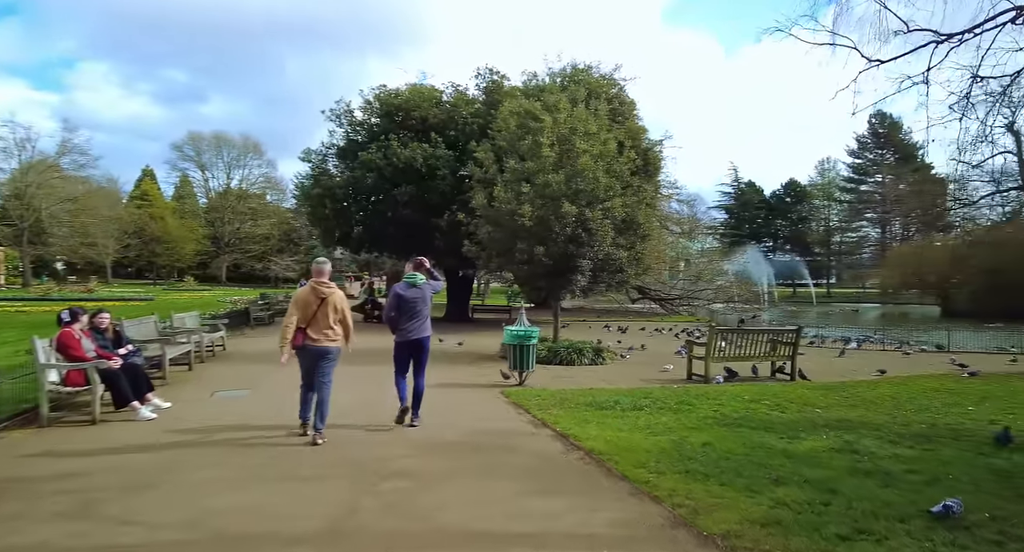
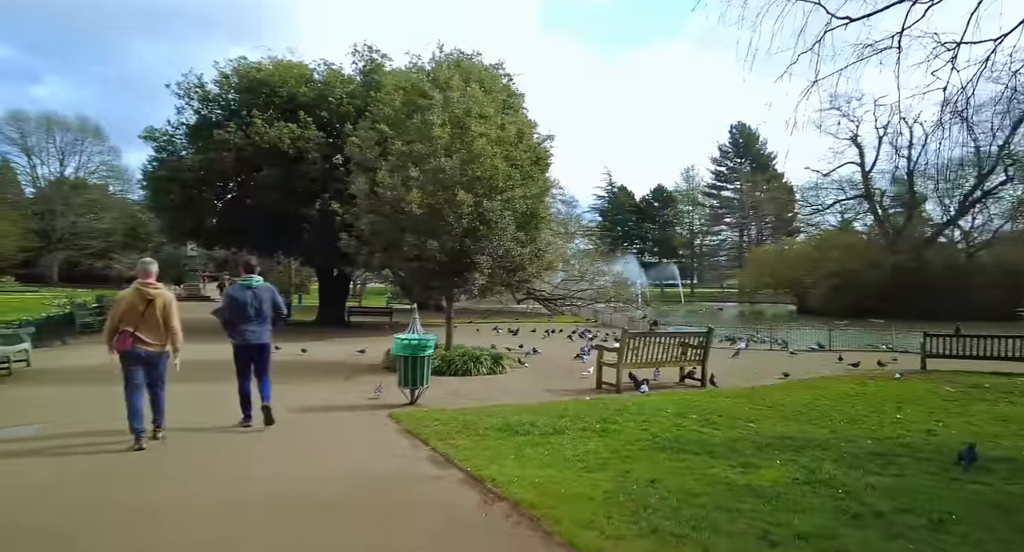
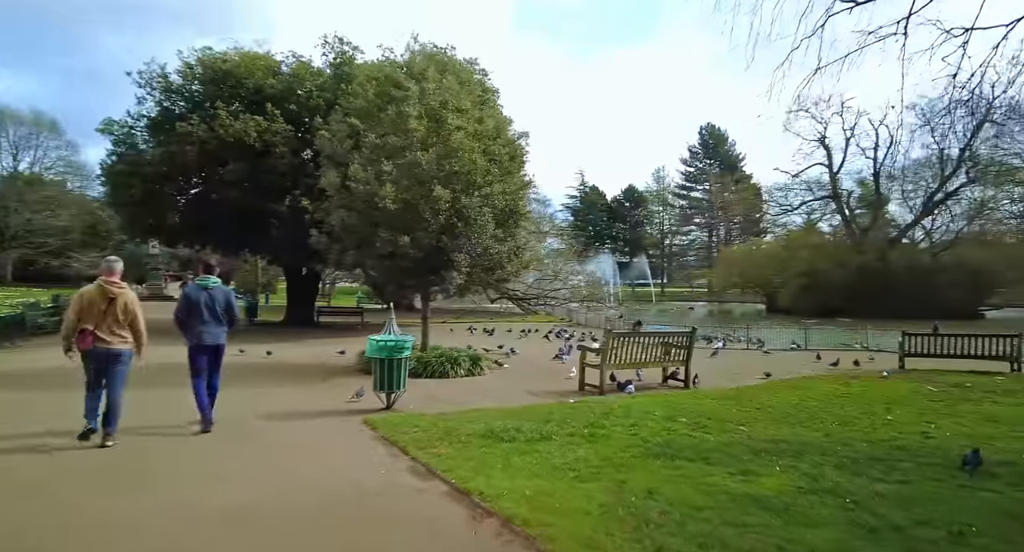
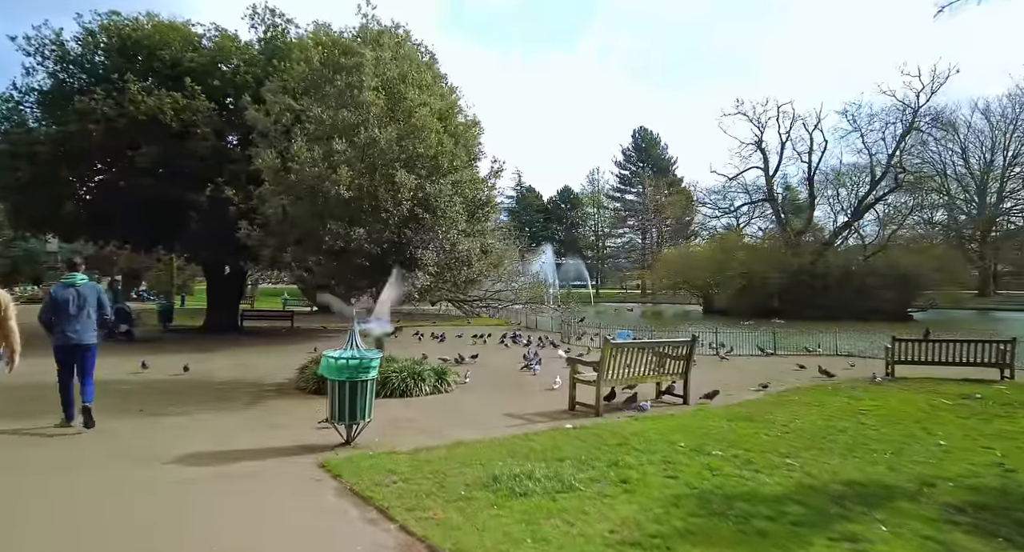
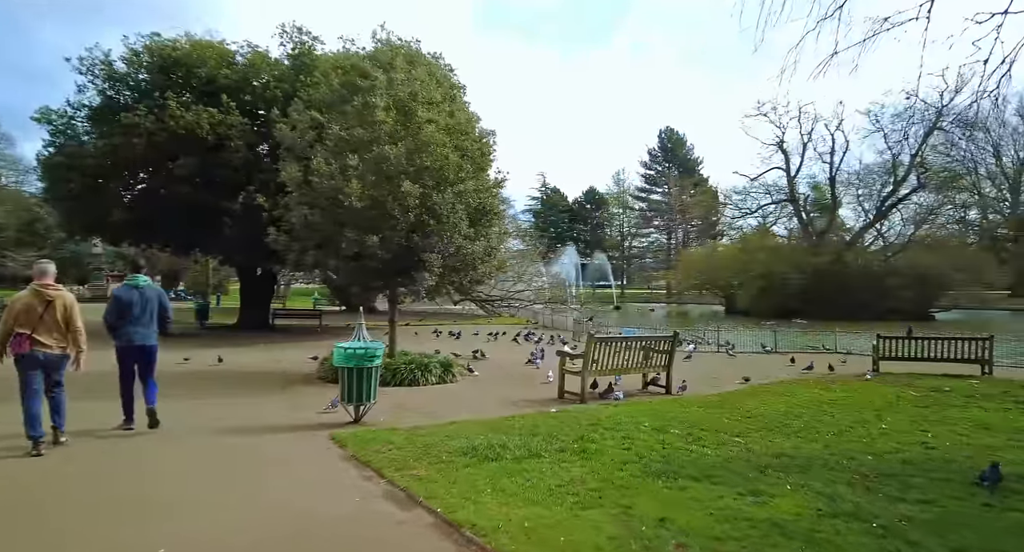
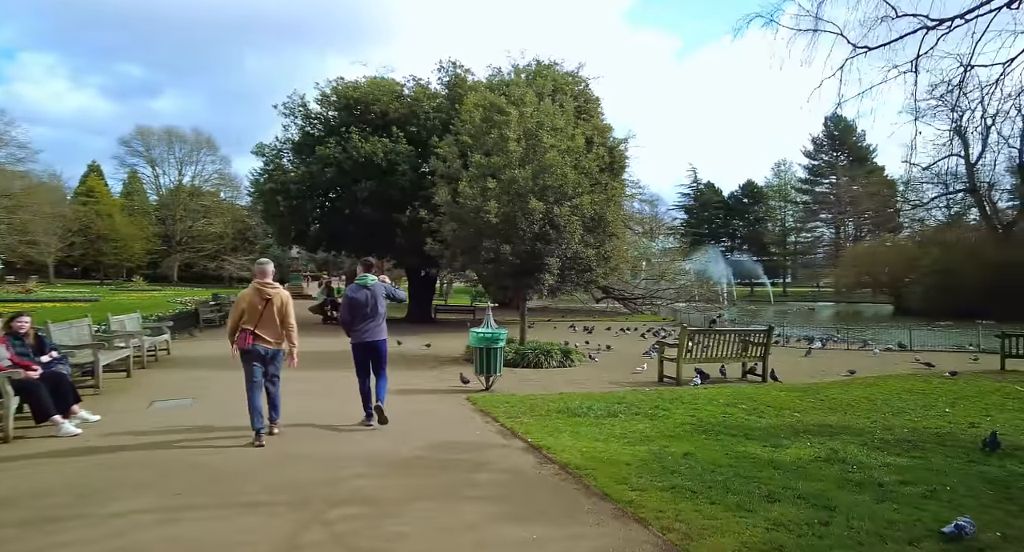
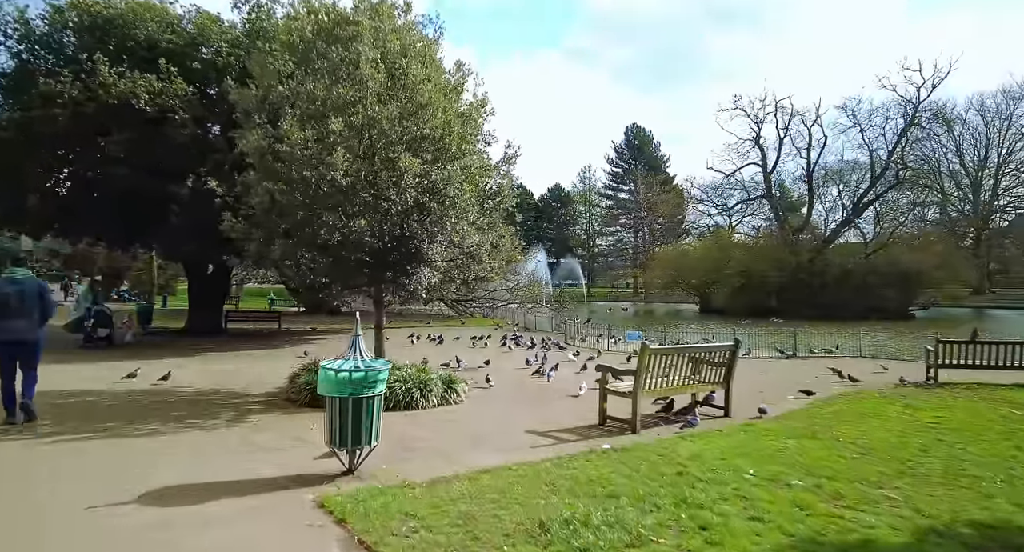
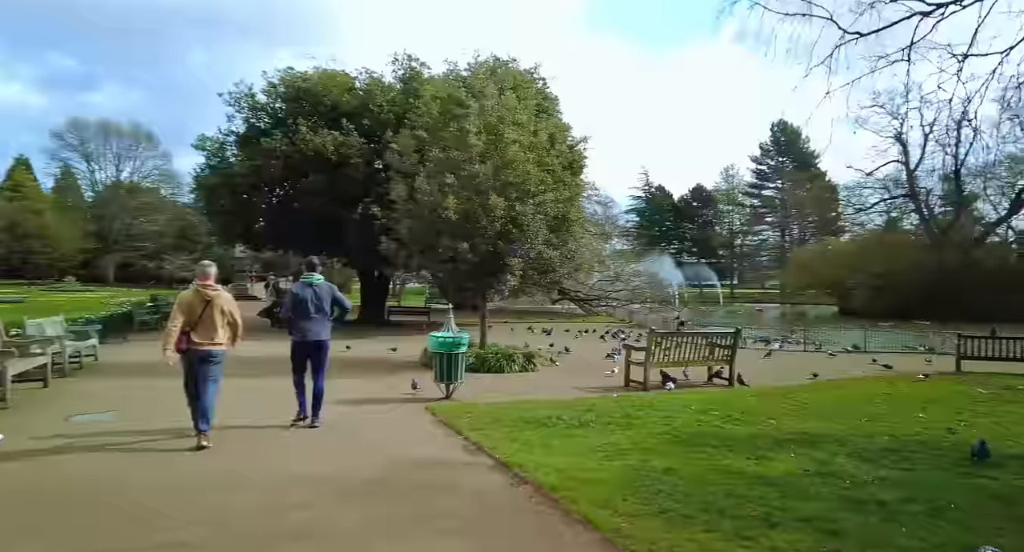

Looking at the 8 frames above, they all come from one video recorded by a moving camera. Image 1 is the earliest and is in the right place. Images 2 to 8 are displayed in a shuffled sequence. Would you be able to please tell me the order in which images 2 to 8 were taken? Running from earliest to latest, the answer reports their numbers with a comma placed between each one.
6, 8, 2, 3, 5, 4, 7
